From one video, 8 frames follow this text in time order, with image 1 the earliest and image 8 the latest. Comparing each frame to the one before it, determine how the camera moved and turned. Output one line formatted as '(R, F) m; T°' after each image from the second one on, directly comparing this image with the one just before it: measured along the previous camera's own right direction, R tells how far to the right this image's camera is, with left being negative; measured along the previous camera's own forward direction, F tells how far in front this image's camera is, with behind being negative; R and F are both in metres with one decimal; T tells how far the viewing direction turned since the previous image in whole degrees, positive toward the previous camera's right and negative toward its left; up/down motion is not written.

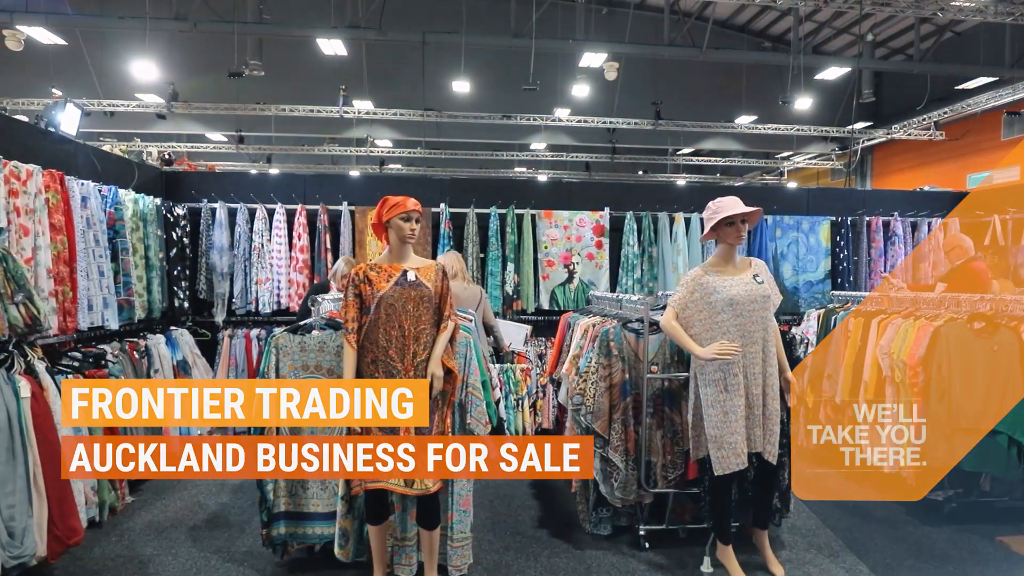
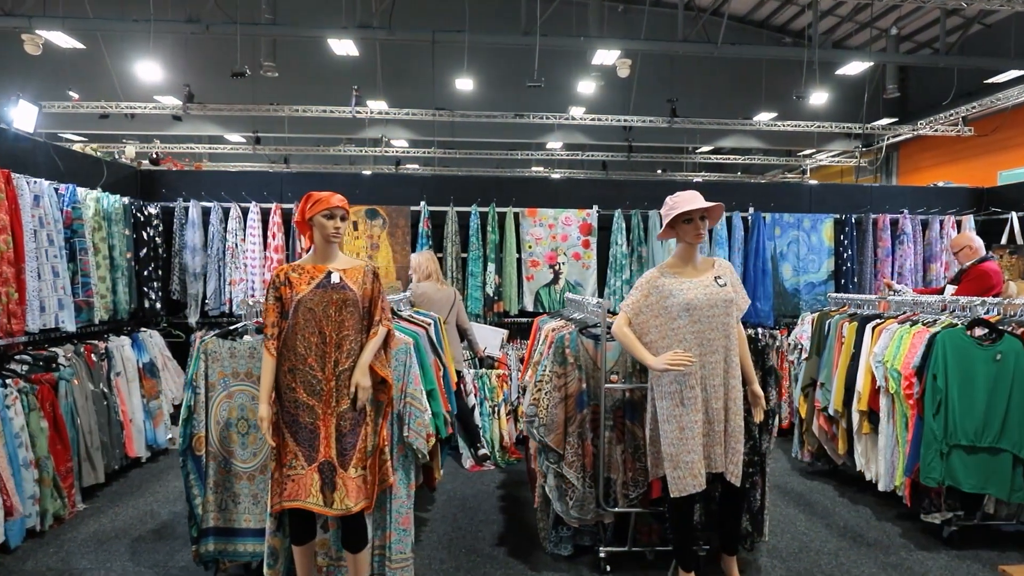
(+0.4, +0.2) m; -2°
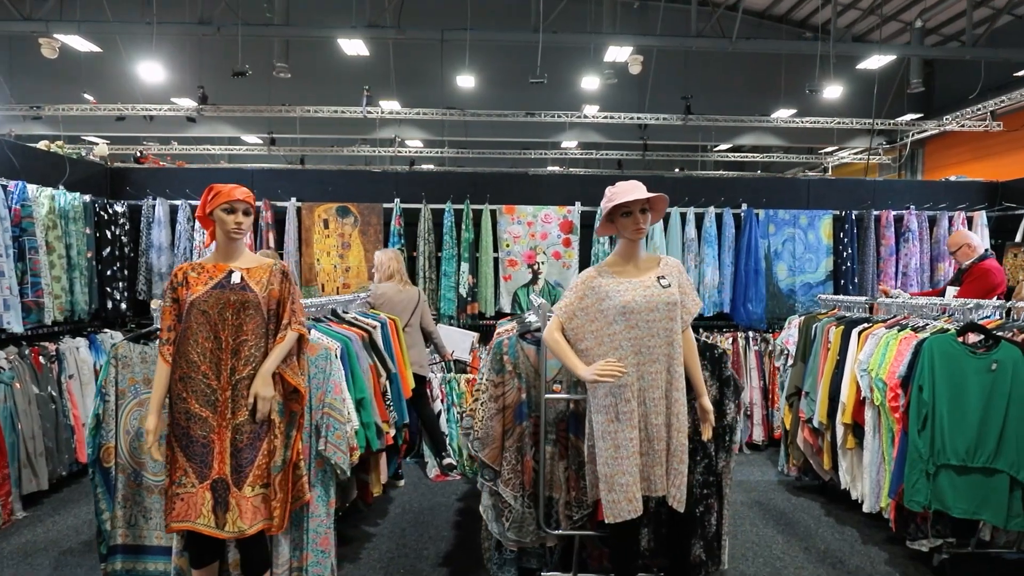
(+0.4, +0.2) m; -2°
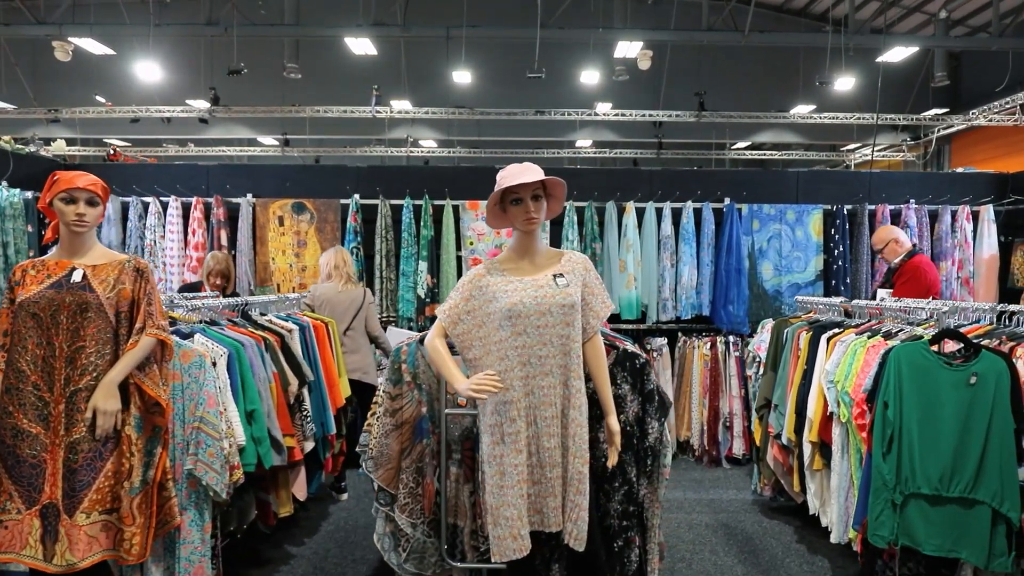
(+0.5, +0.3) m; -2°
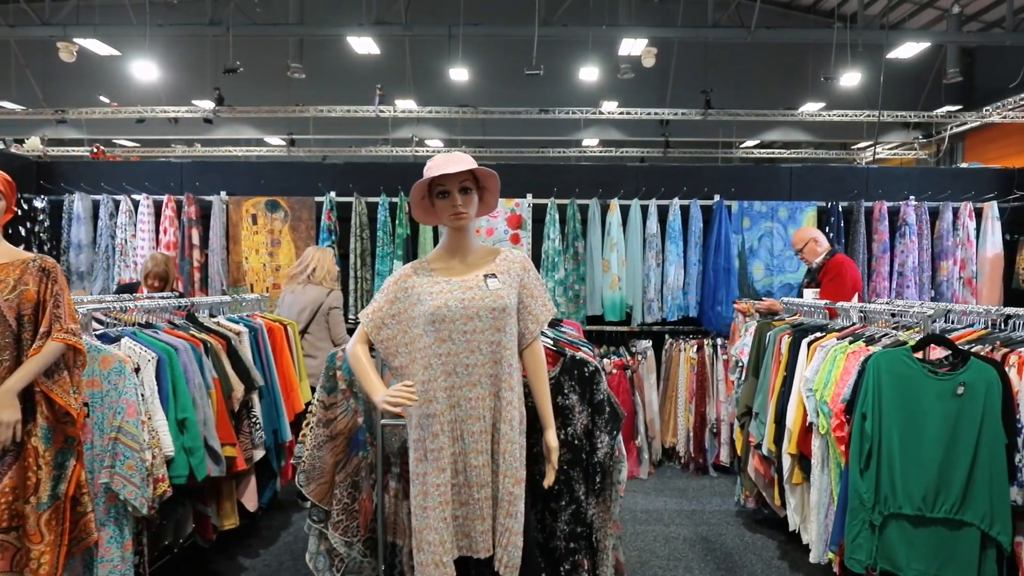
(+0.2, +0.2) m; -1°
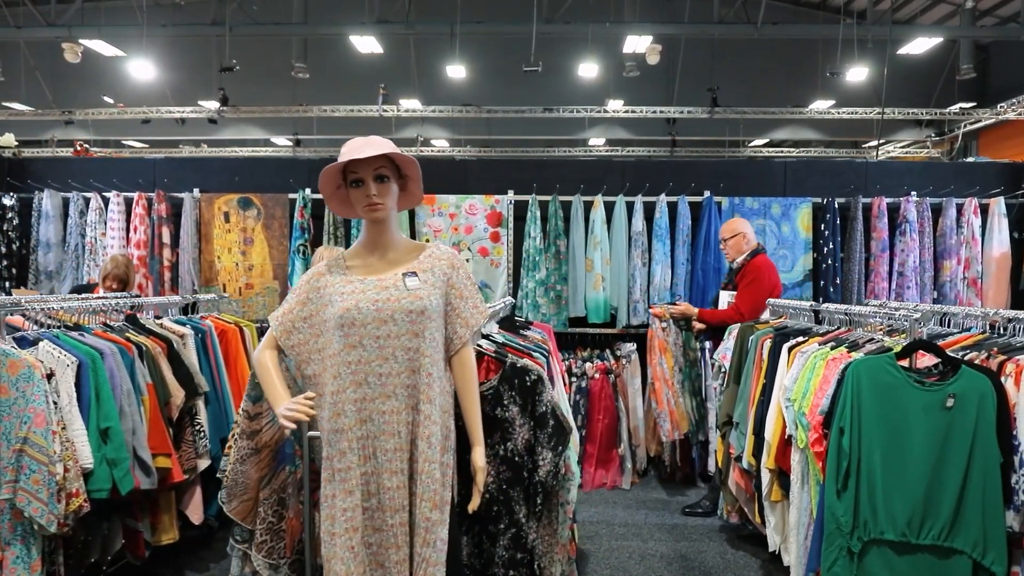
(+0.2, +0.2) m; -1°
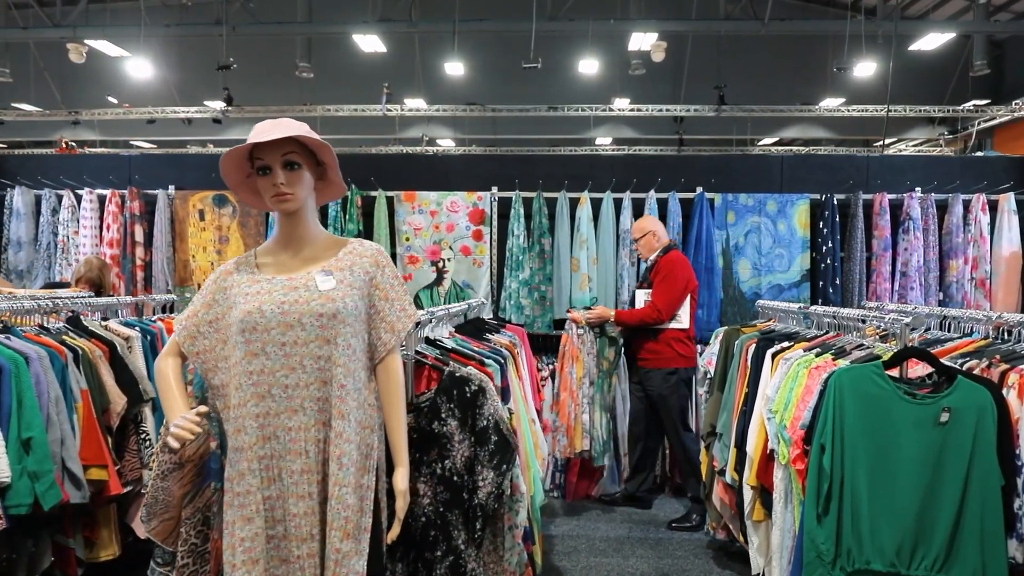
(+0.2, +0.2) m; -1°
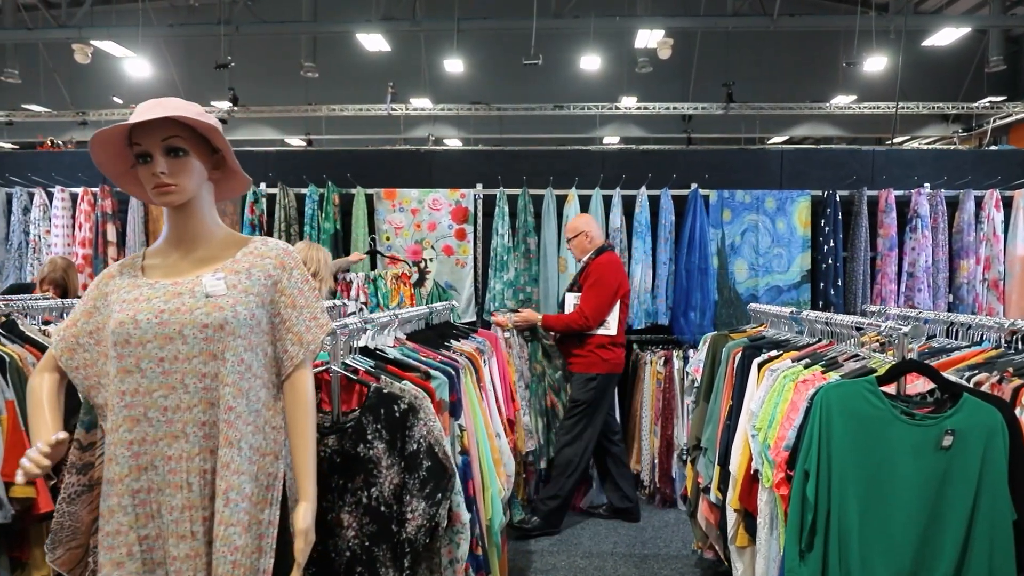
(+0.2, +0.2) m; -1°
